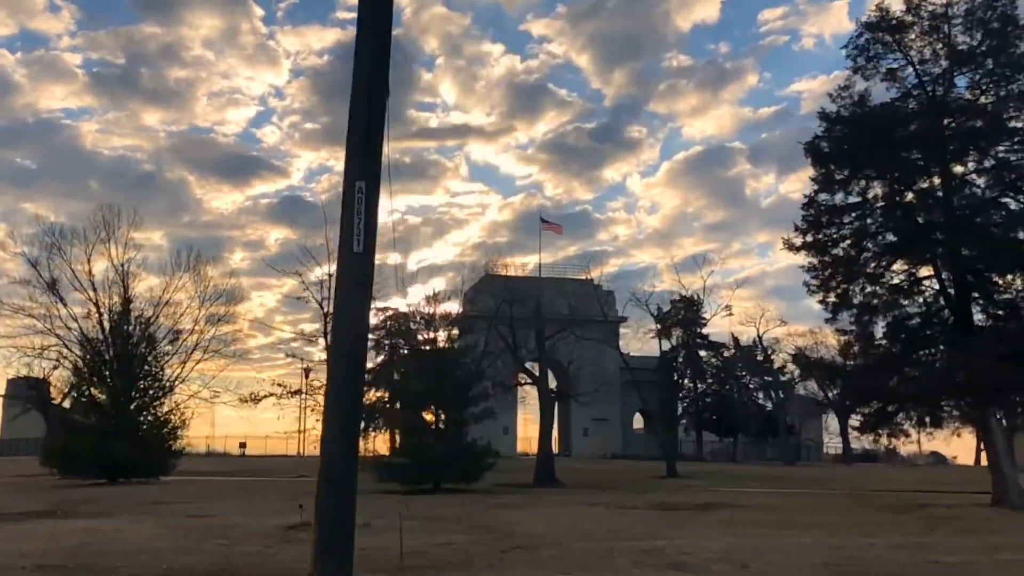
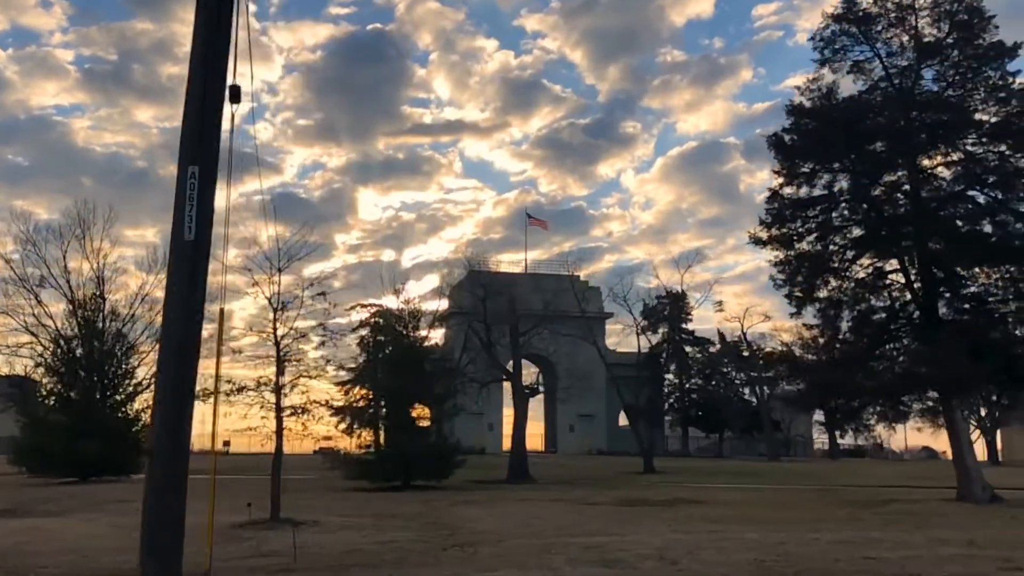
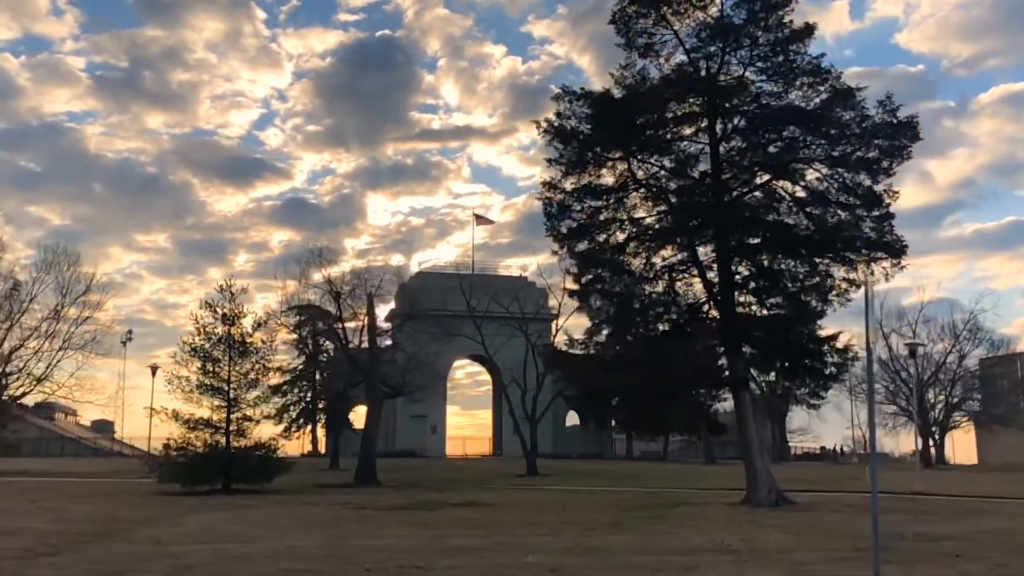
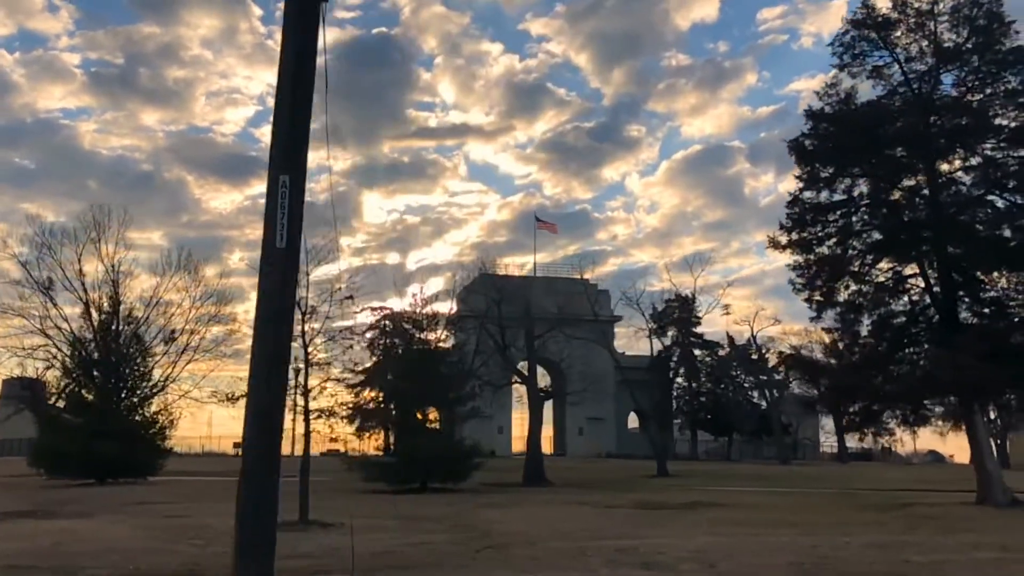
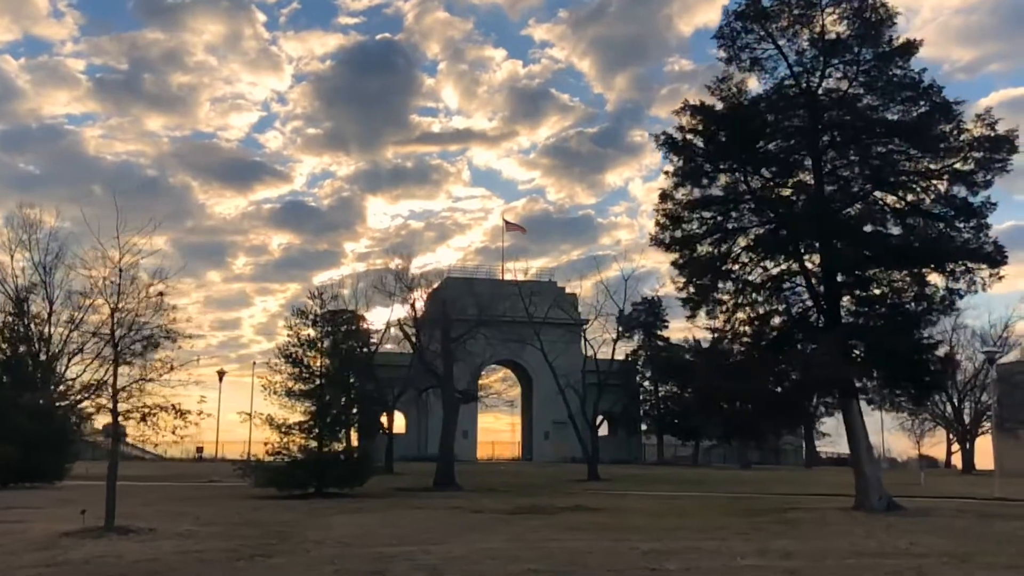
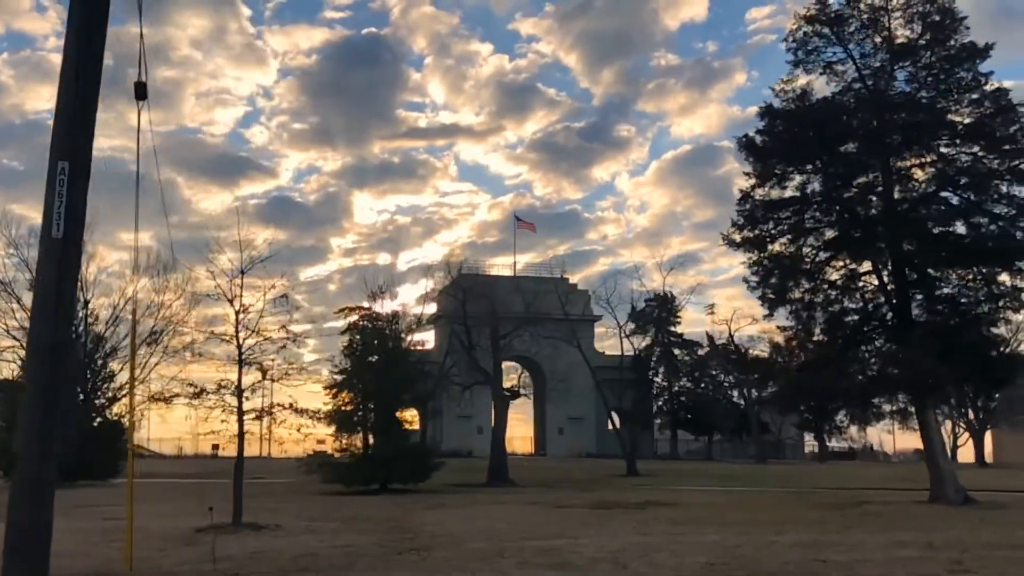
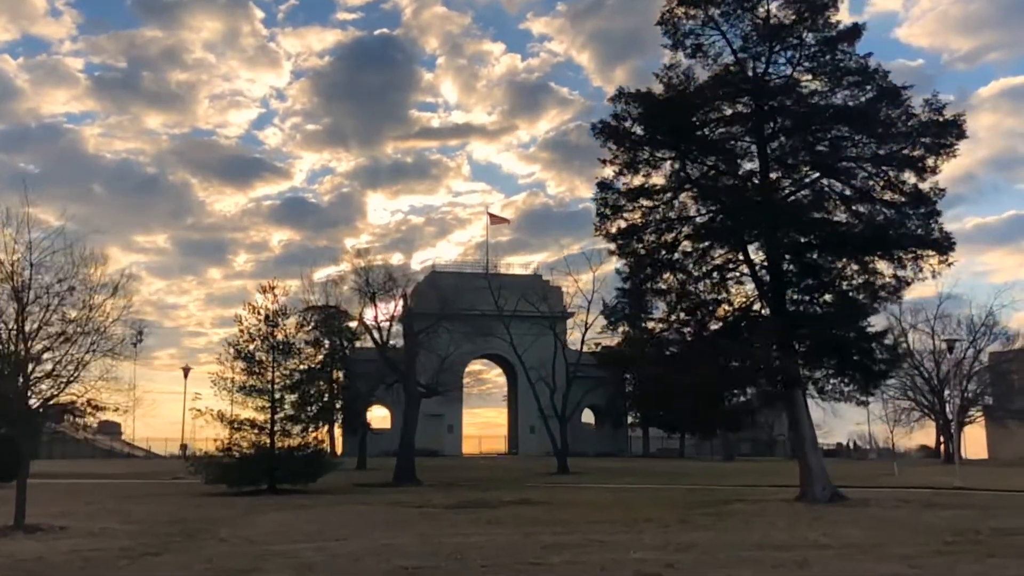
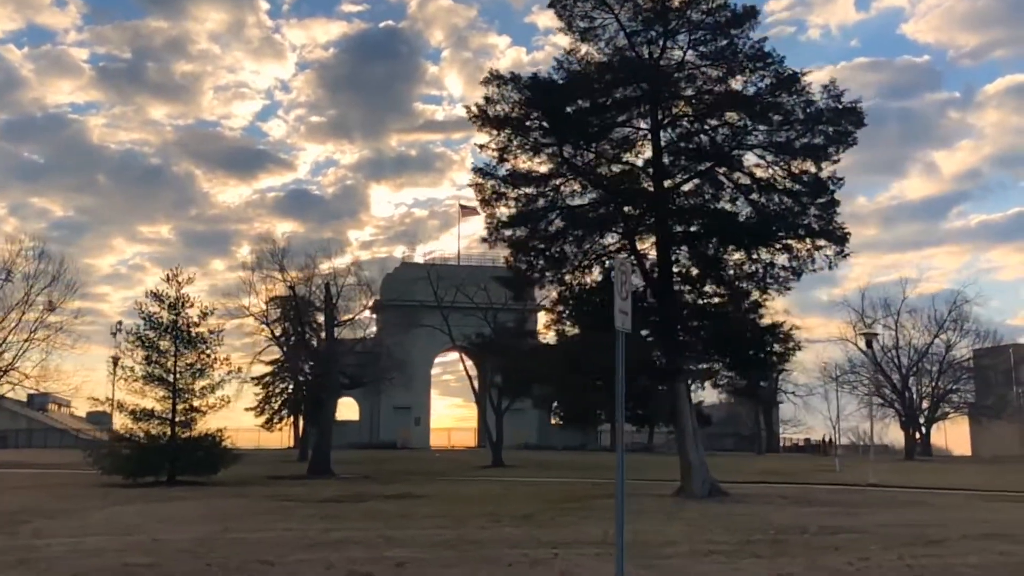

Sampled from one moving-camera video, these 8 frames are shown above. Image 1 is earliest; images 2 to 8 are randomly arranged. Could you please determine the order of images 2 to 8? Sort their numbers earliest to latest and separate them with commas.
4, 2, 6, 5, 7, 3, 8
